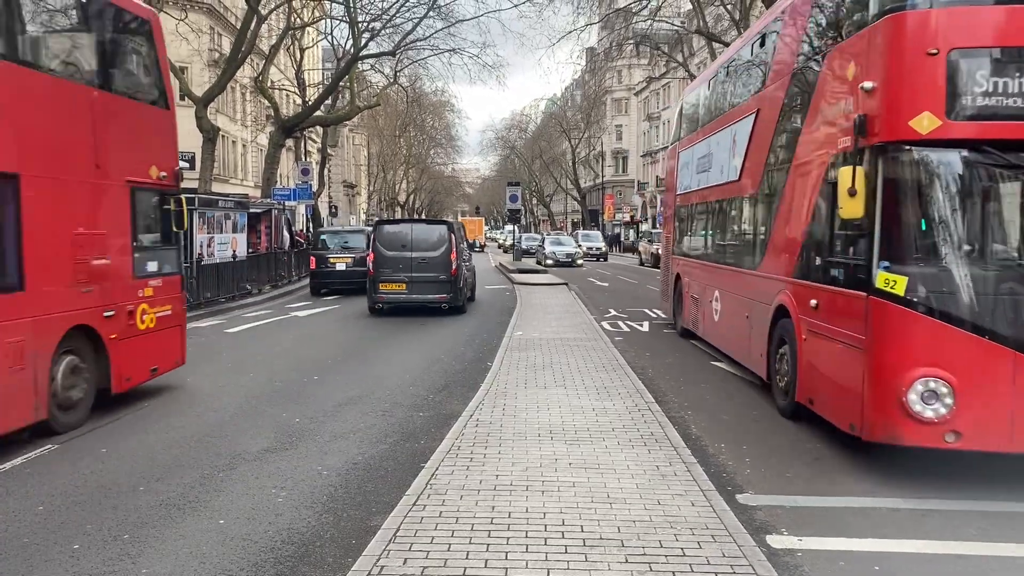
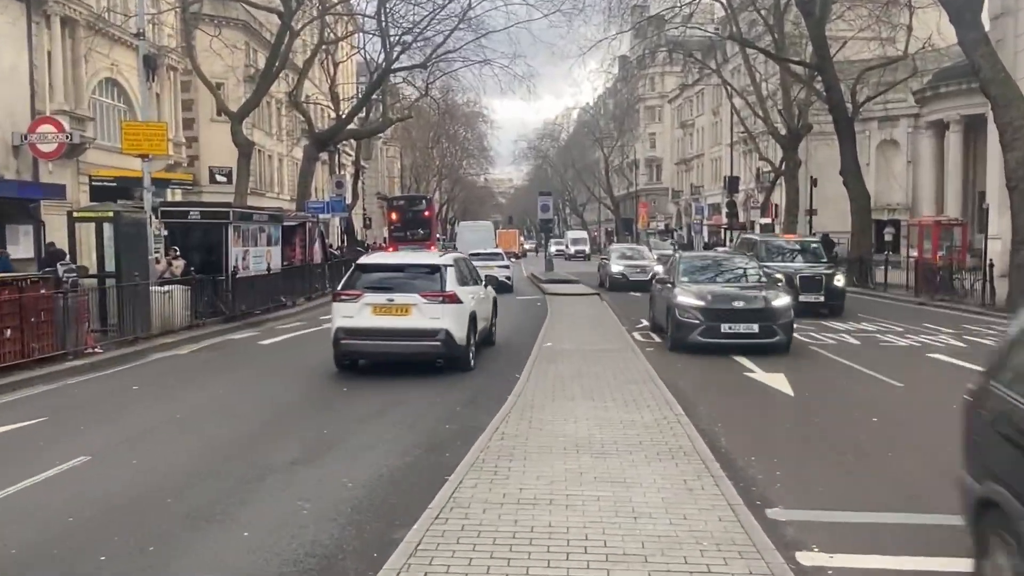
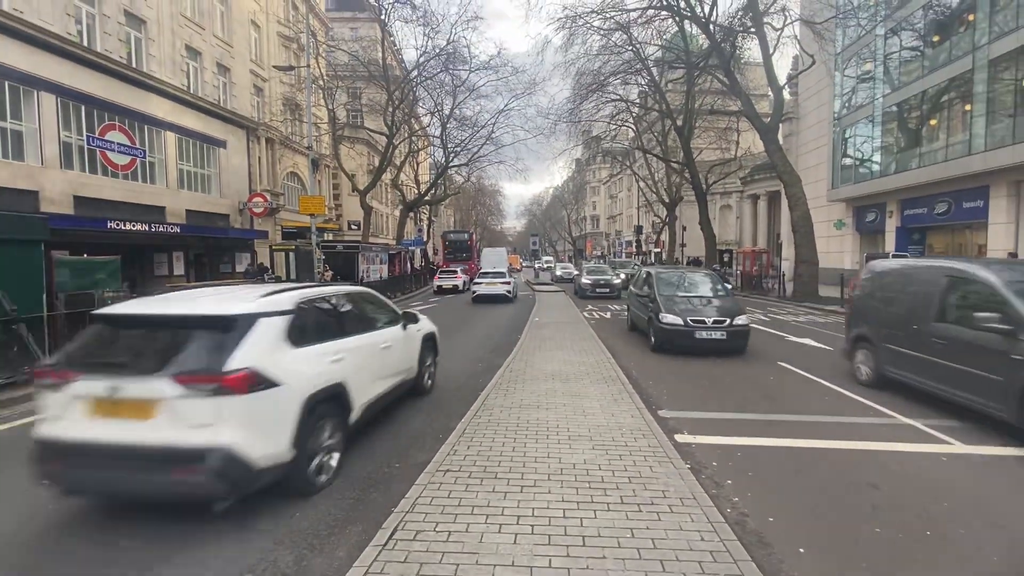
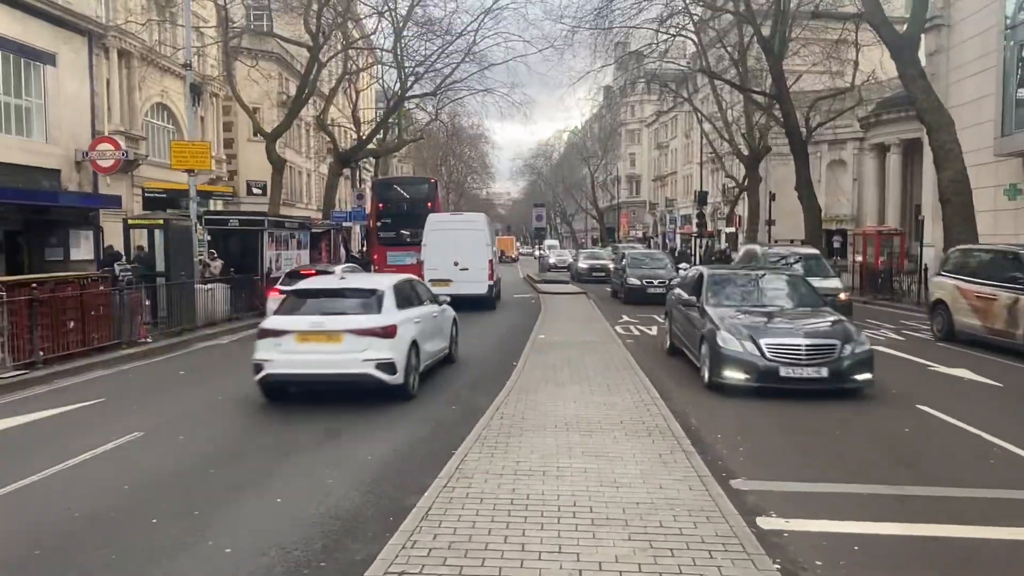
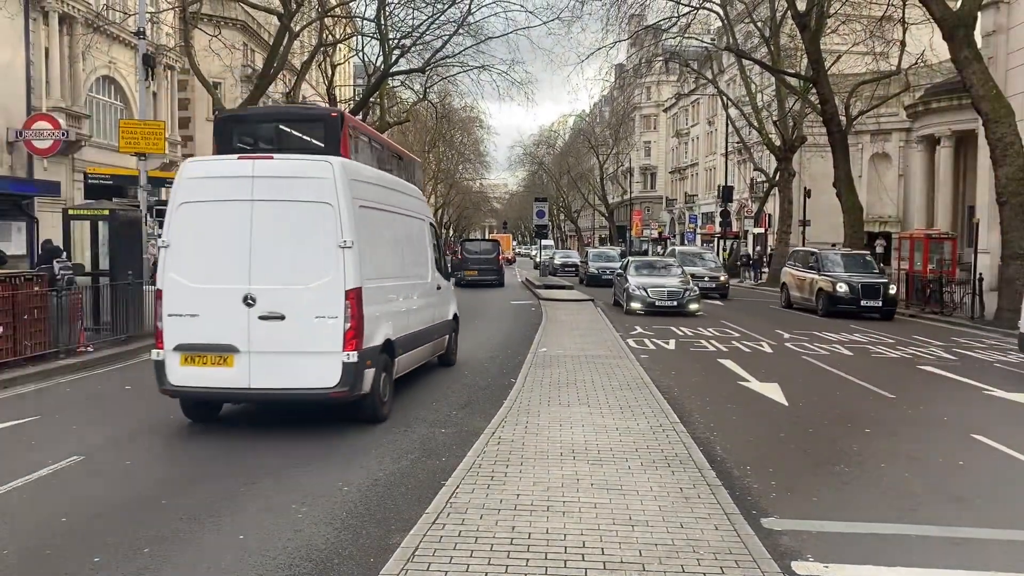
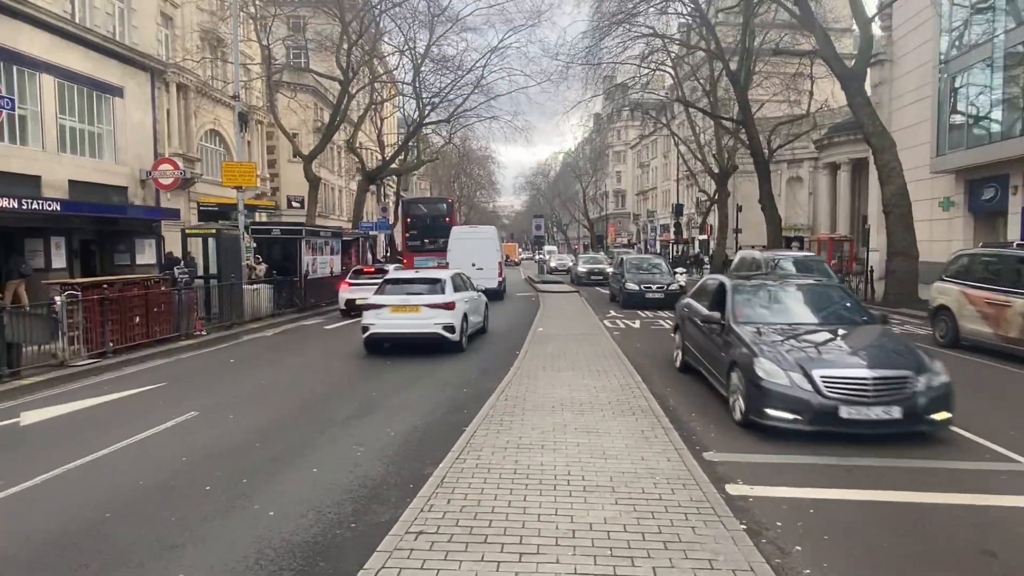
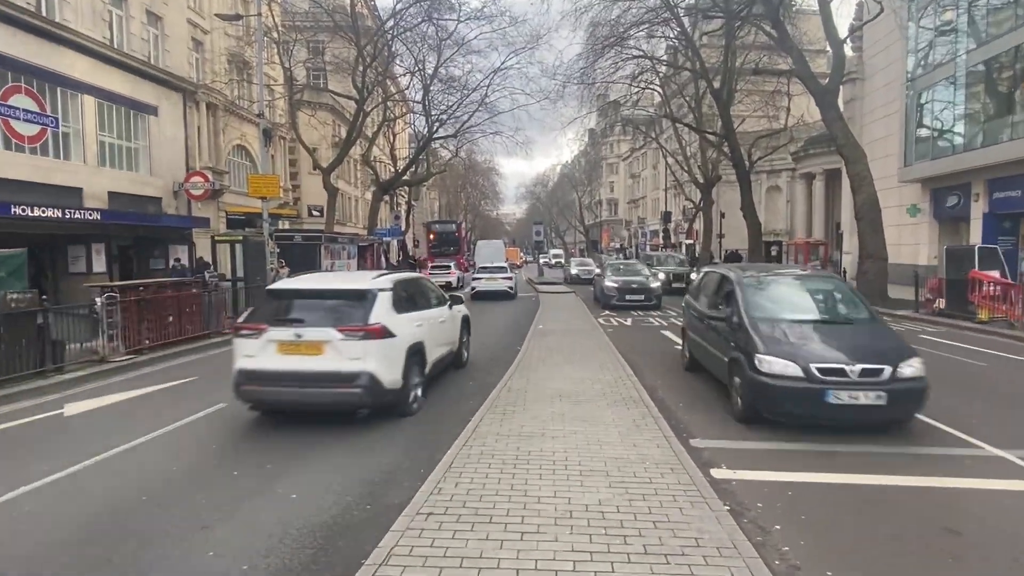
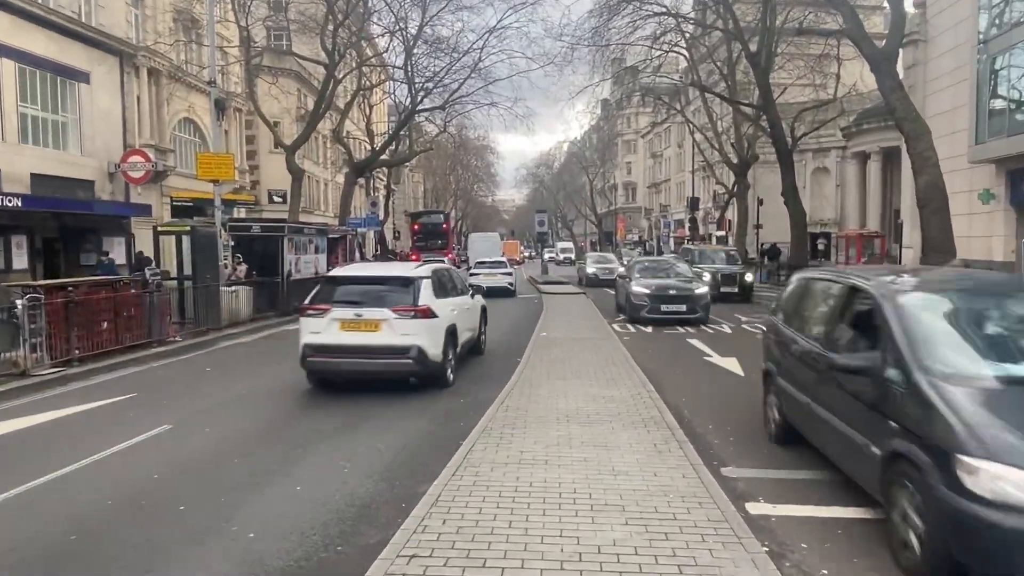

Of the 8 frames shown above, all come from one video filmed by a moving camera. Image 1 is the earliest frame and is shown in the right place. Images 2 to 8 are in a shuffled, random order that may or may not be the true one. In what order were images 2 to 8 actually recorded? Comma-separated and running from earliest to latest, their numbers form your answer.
5, 4, 6, 3, 7, 8, 2
